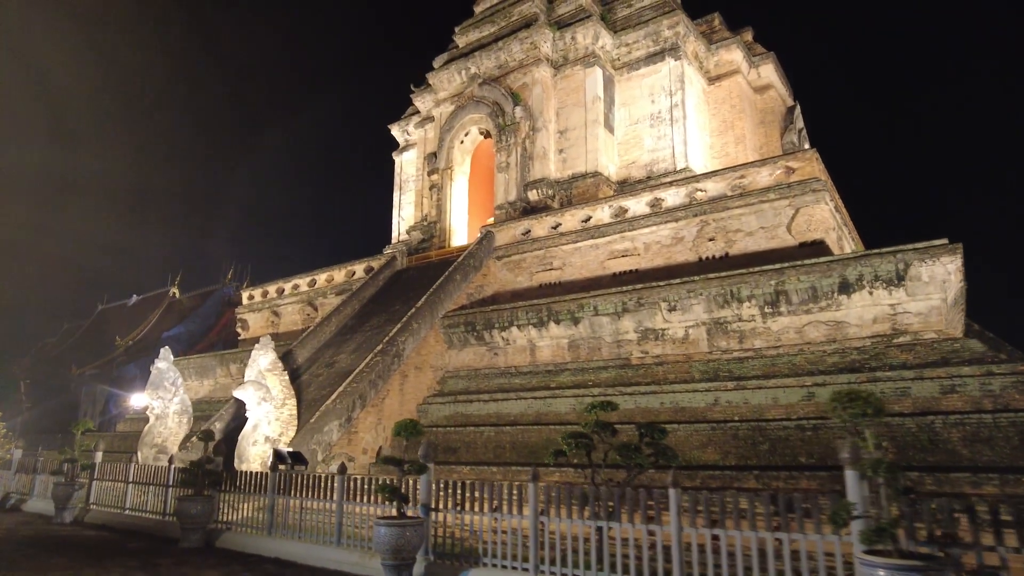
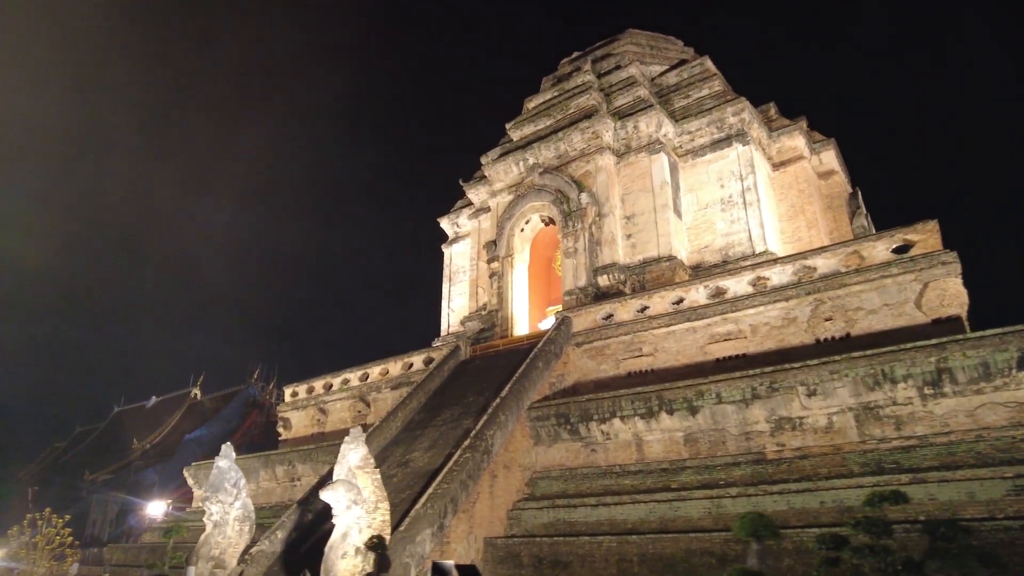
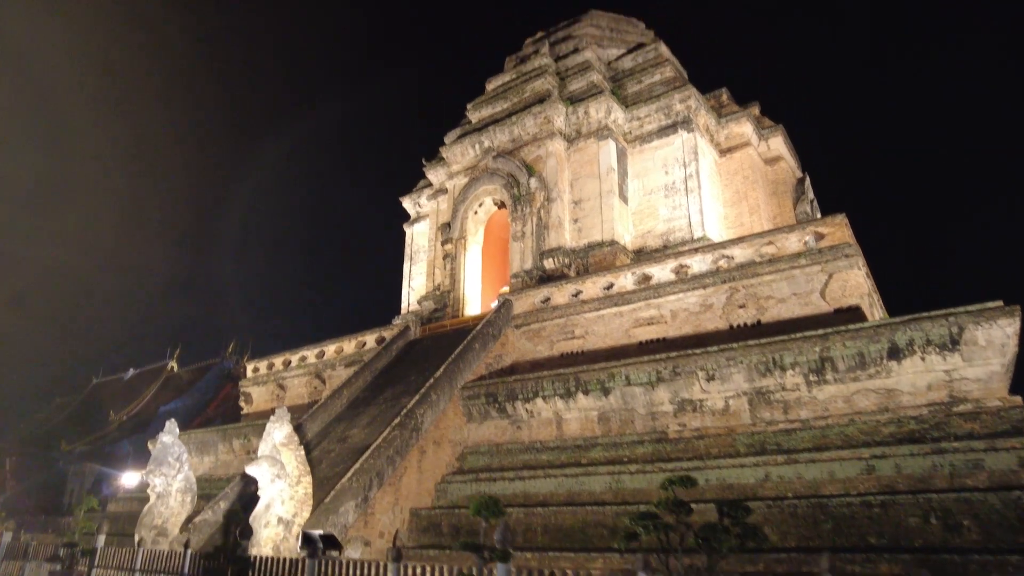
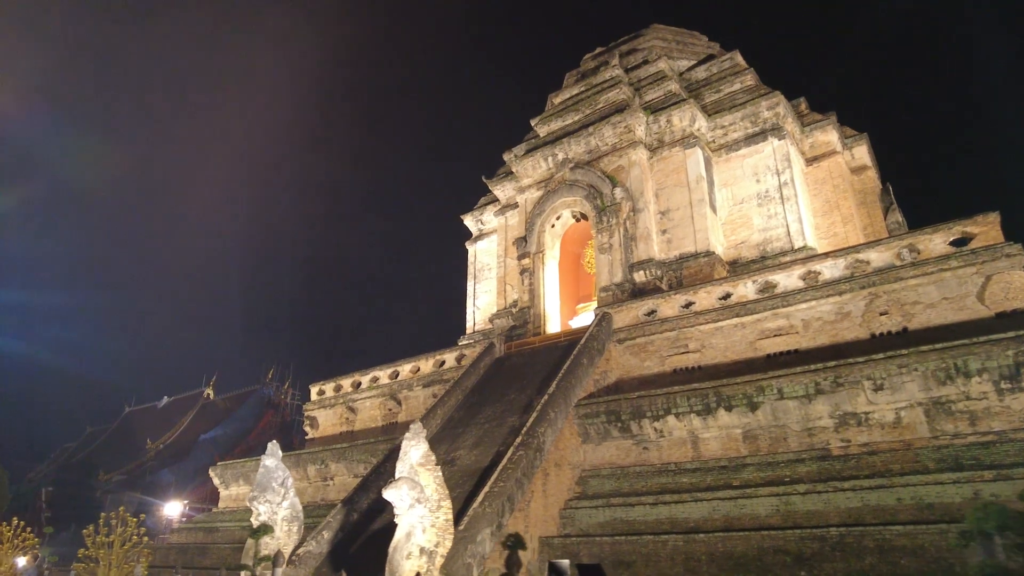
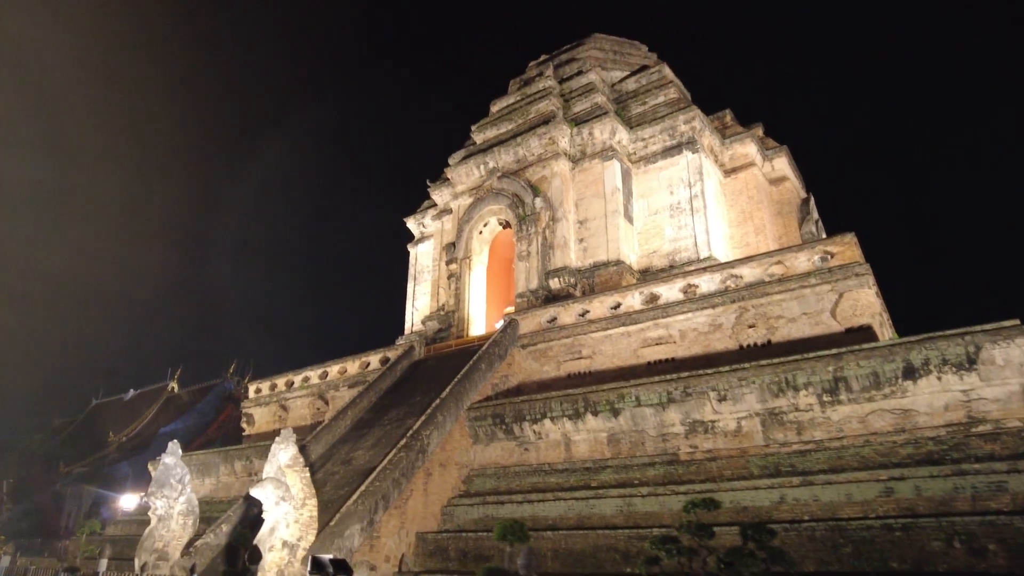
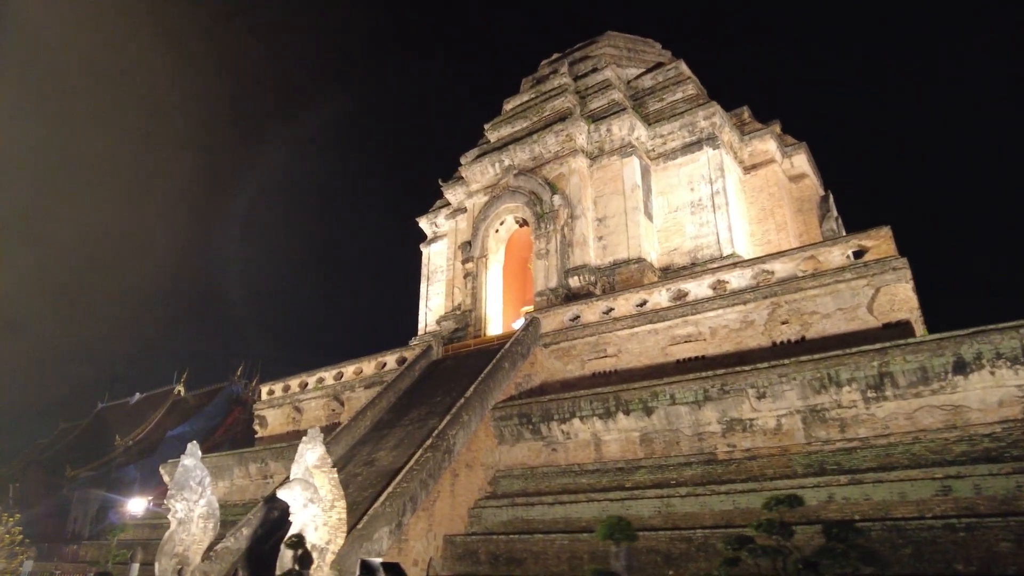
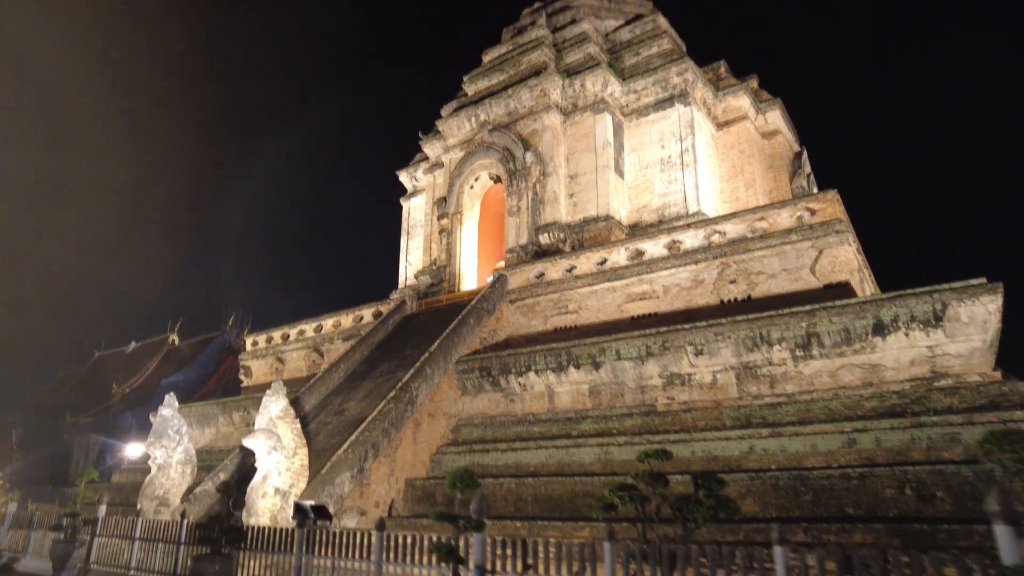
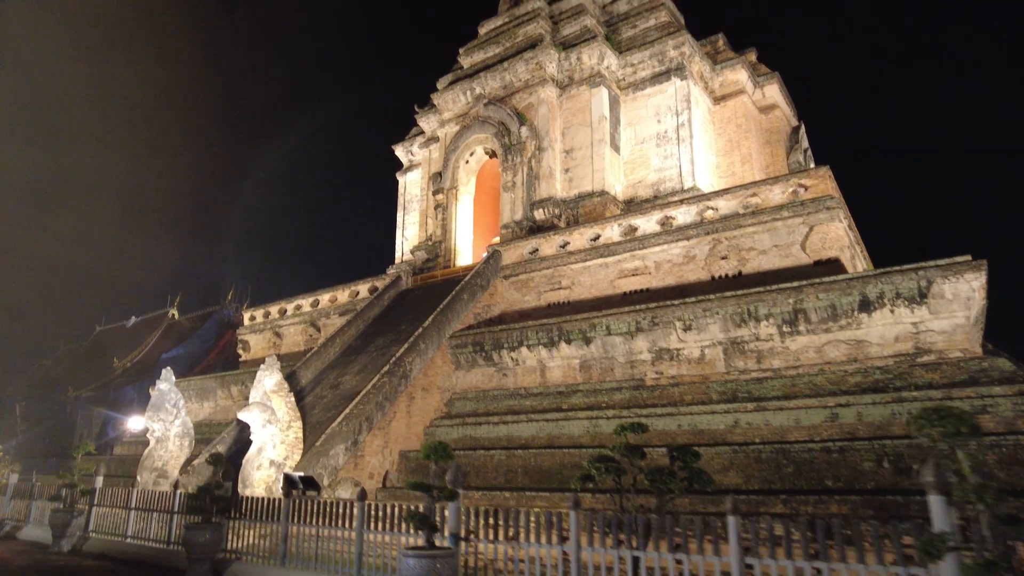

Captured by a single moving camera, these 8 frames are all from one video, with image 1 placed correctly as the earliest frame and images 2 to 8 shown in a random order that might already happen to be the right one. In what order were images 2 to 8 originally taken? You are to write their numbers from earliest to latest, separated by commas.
8, 7, 3, 5, 6, 2, 4
